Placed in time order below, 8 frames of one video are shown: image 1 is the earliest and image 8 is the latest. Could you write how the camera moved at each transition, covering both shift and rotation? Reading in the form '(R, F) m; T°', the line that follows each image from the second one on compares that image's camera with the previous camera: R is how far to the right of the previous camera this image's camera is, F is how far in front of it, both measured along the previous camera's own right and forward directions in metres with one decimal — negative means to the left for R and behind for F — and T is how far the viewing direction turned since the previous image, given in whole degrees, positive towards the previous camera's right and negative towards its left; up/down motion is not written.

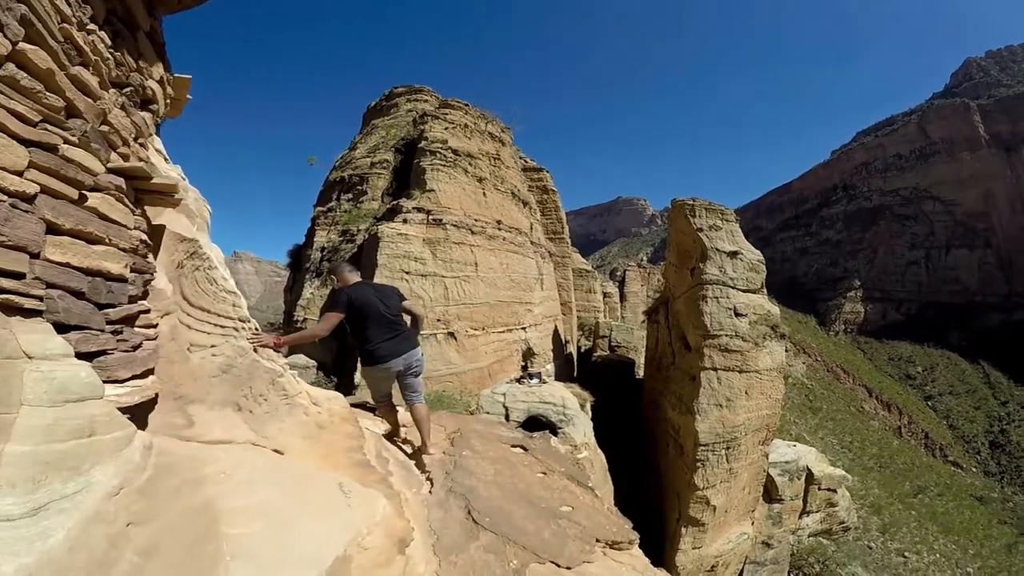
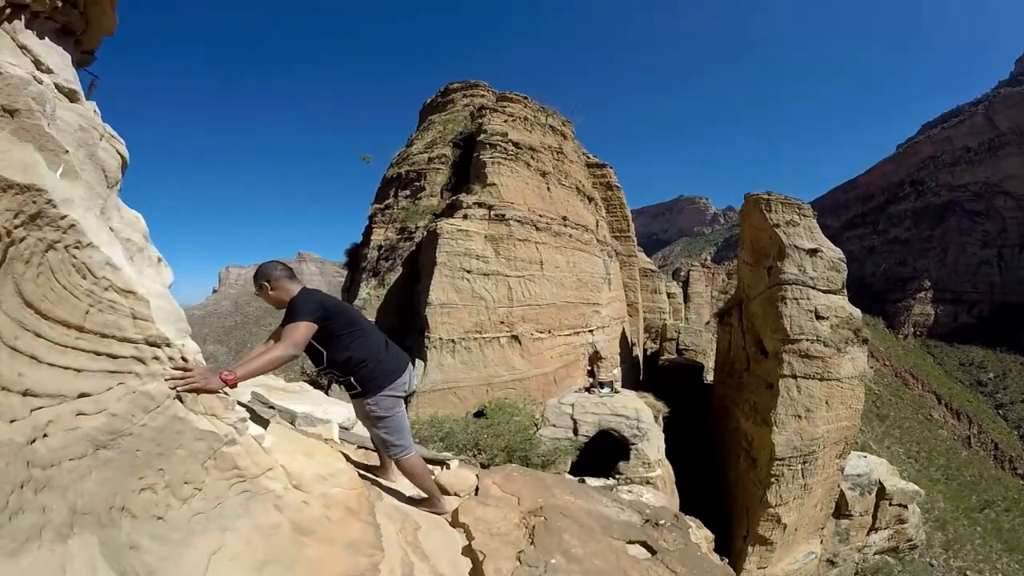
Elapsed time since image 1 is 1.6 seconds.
(-0.1, +0.8) m; -7°
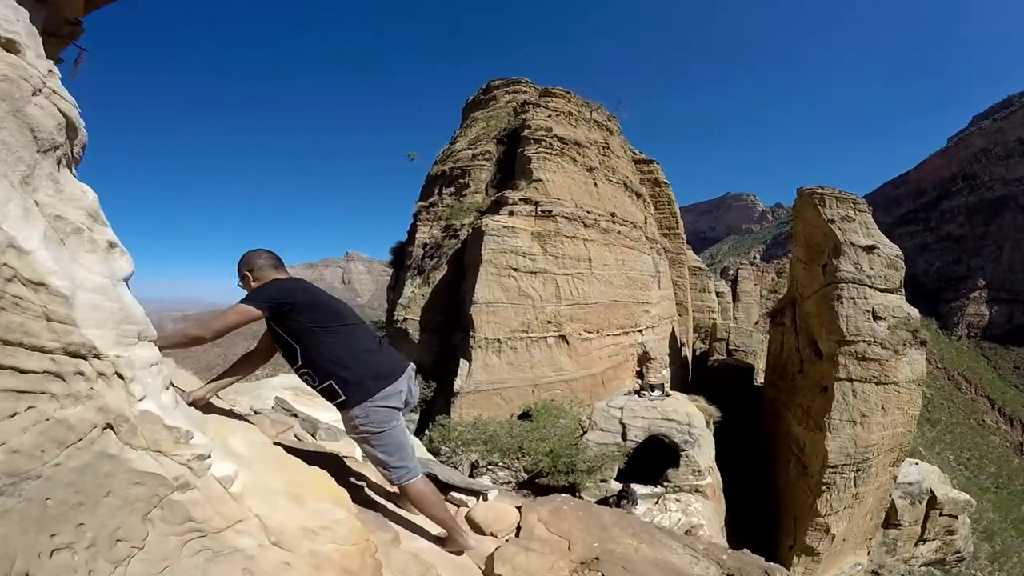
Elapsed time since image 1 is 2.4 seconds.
(0.0, +0.3) m; -5°
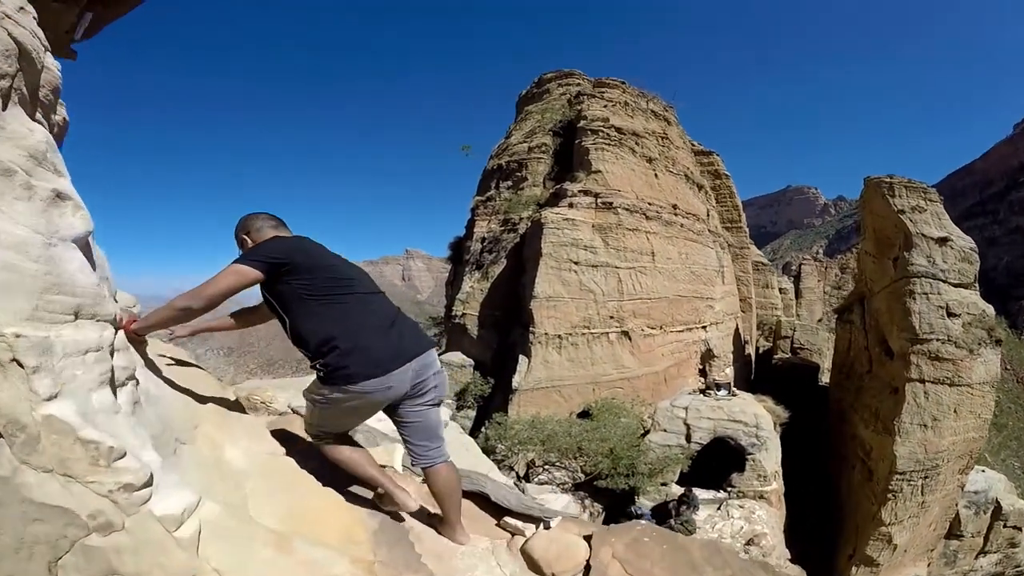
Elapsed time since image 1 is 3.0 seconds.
(-0.2, +0.2) m; -5°
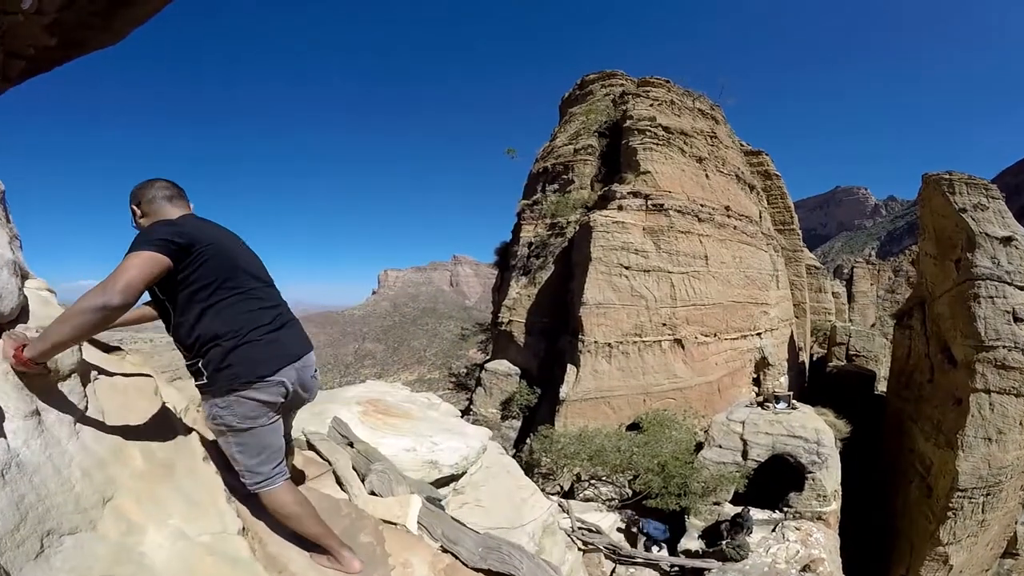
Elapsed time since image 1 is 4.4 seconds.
(-0.2, +0.3) m; -4°
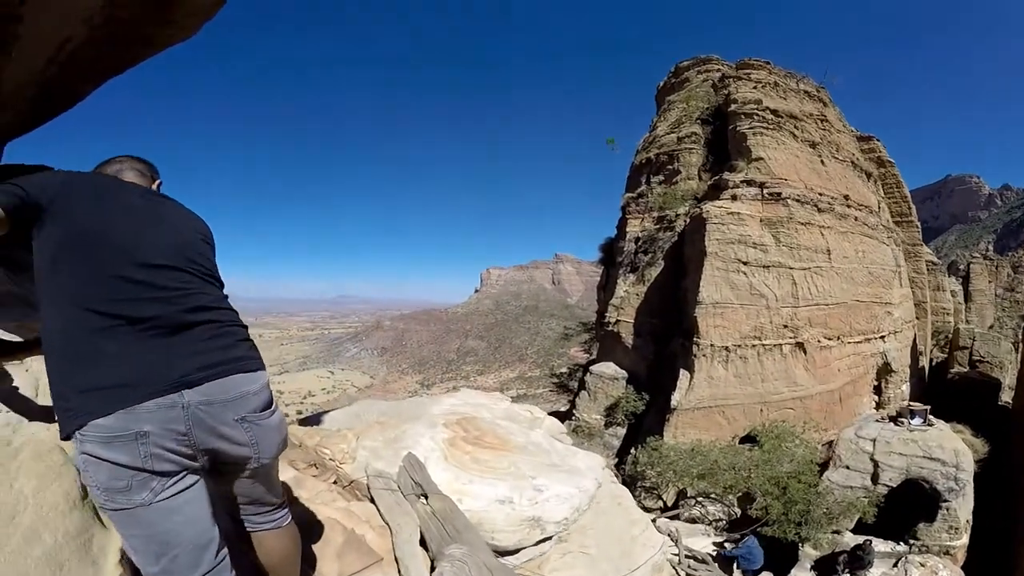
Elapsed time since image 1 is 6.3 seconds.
(-0.5, +0.4) m; -8°
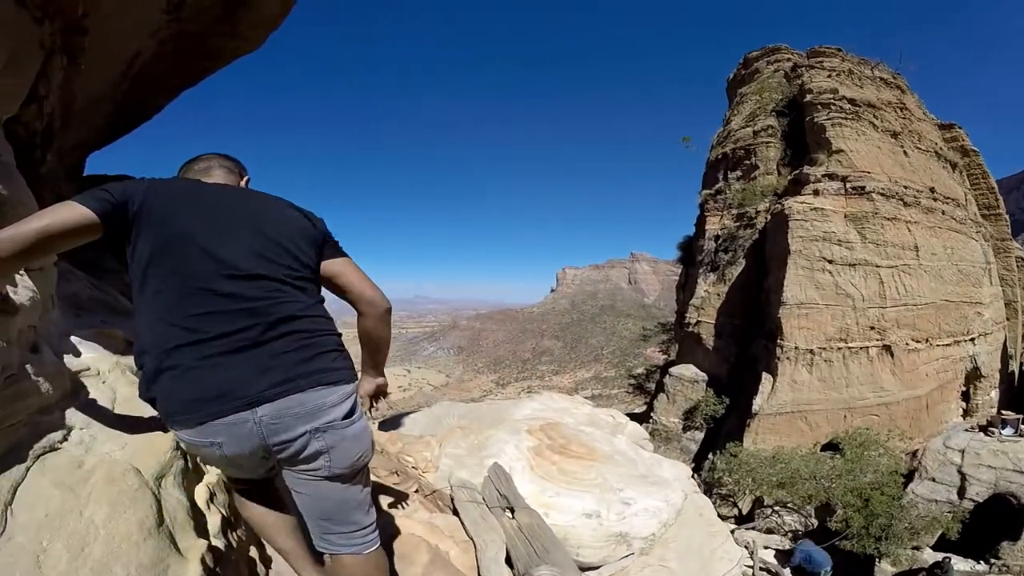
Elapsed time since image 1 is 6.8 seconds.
(-0.3, +0.1) m; -5°
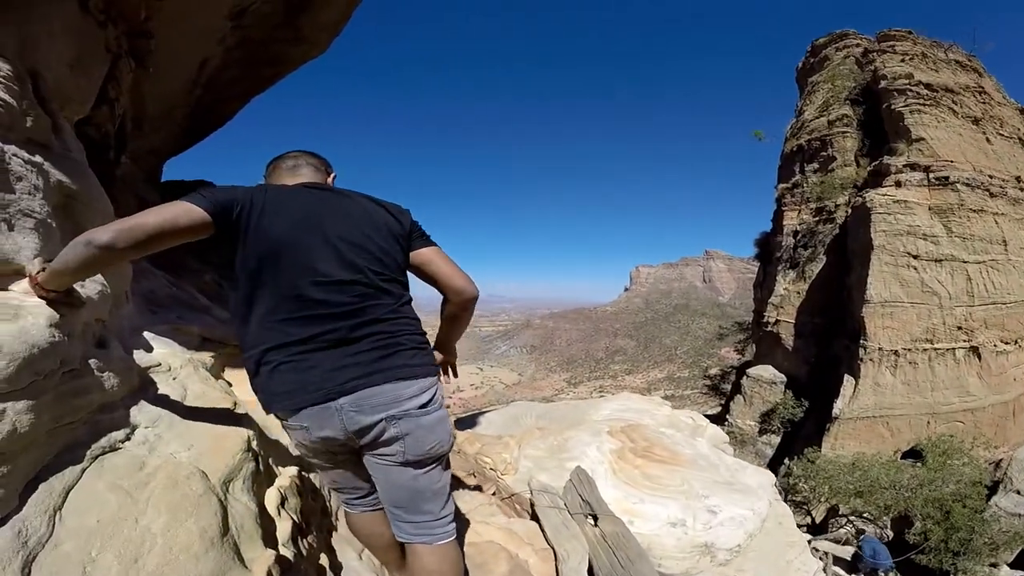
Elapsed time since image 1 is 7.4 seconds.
(-0.3, +0.1) m; -4°
